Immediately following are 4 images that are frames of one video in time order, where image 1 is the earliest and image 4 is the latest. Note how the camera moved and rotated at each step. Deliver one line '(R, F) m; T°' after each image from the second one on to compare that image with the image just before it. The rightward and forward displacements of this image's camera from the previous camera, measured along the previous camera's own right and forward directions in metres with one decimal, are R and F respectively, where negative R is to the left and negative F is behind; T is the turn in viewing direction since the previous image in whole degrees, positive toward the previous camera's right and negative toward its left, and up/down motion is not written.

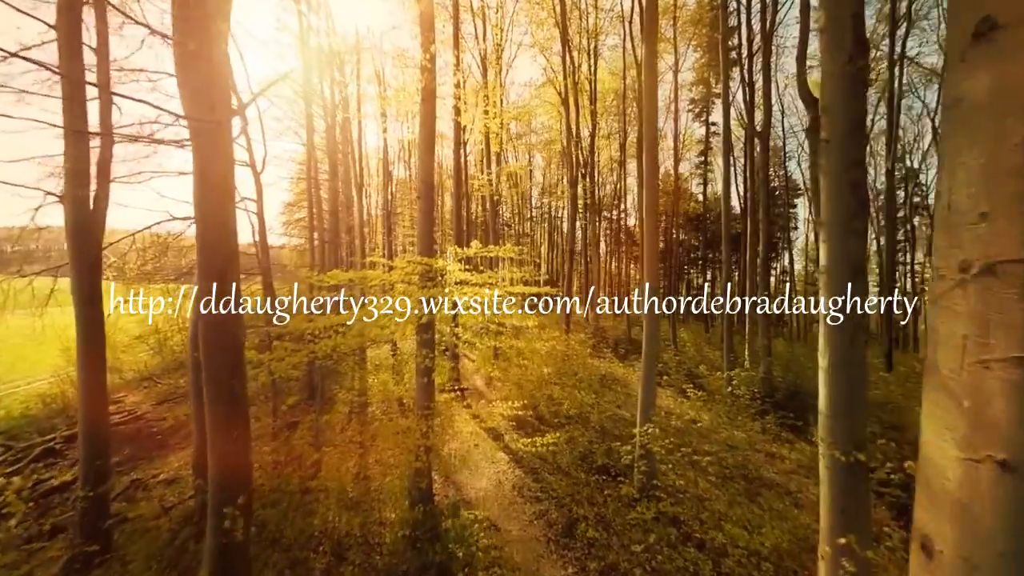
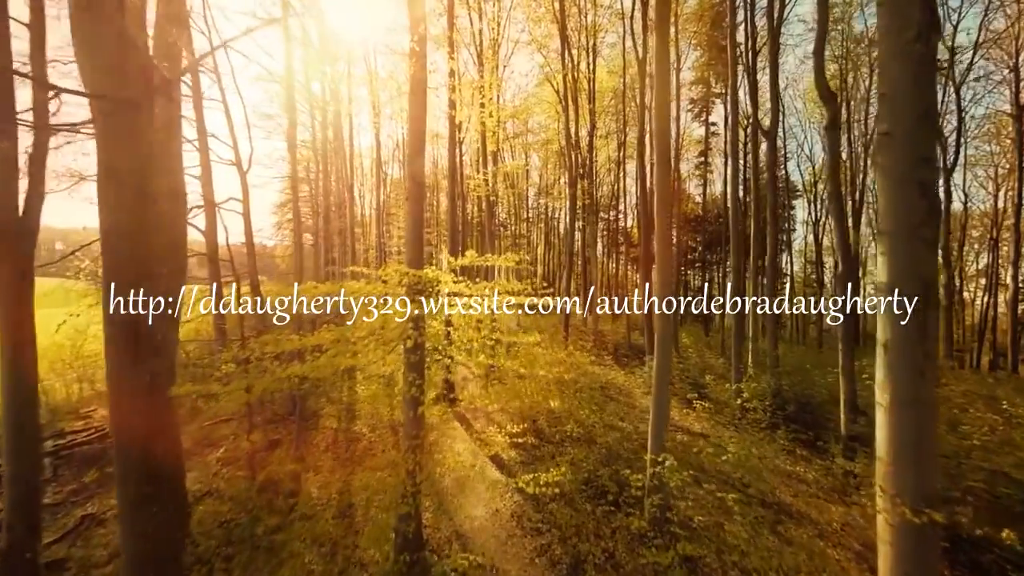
(0.0, +0.6) m; 0°
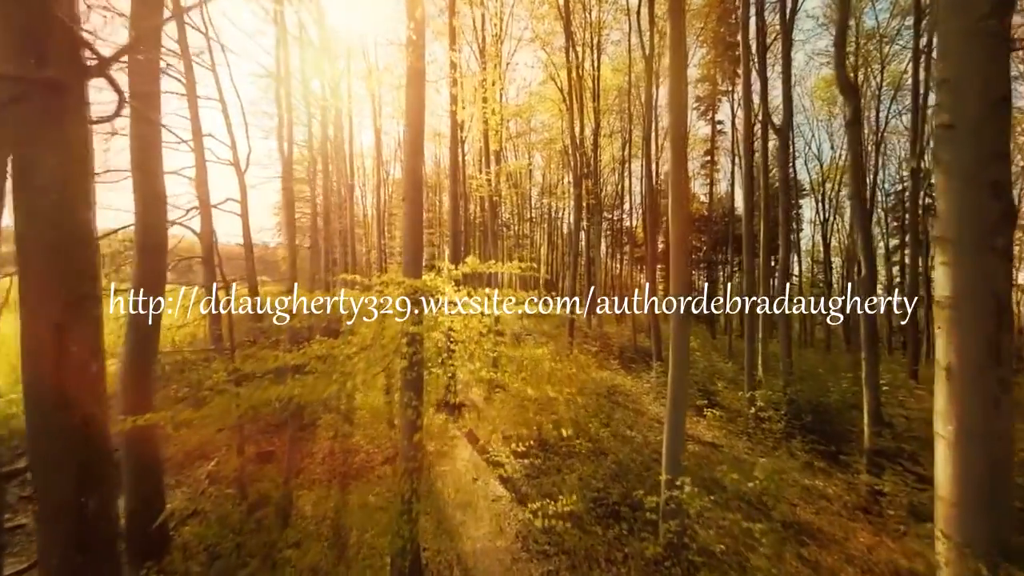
(0.0, +0.4) m; 0°
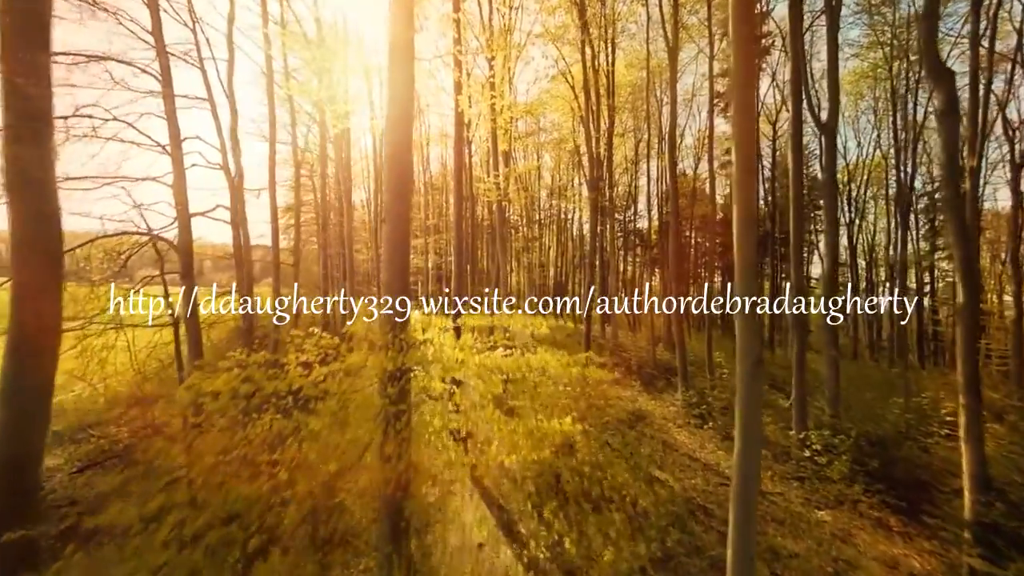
(-0.1, +1.3) m; -1°
